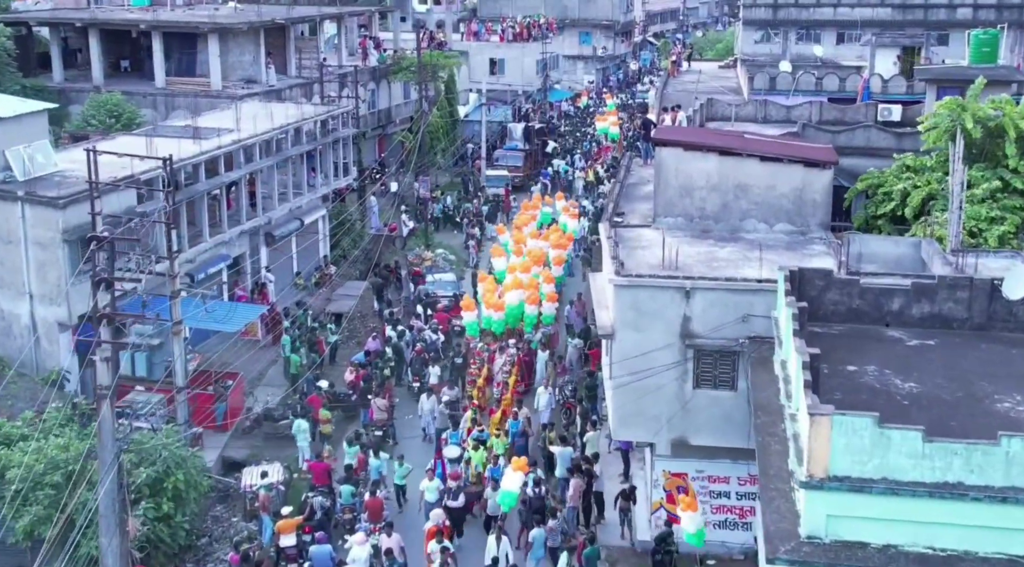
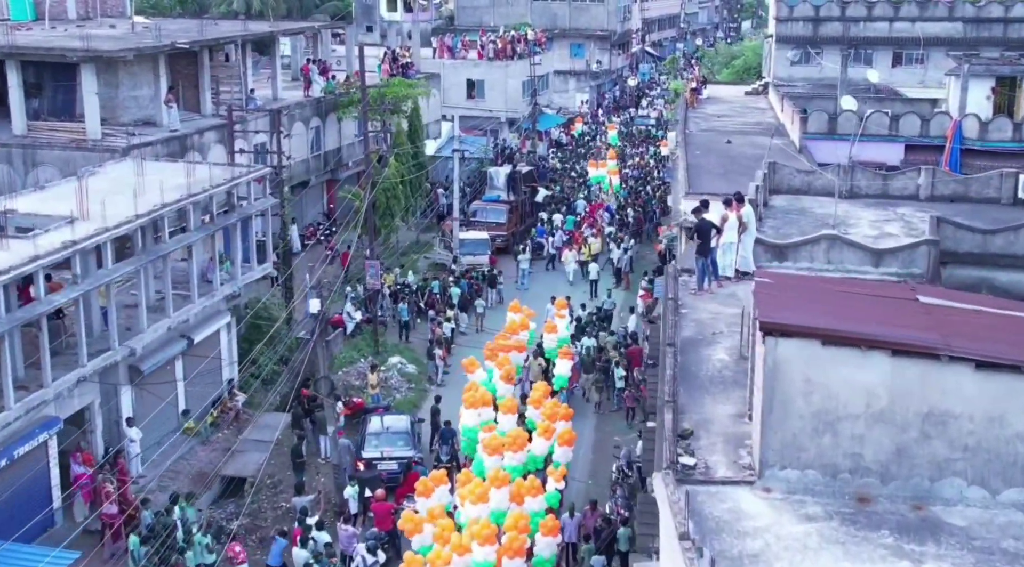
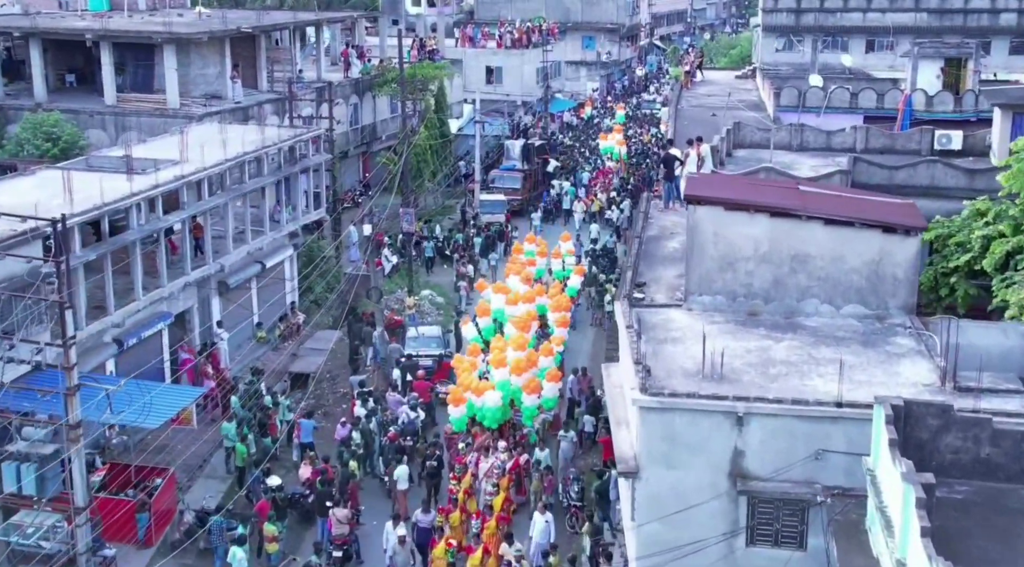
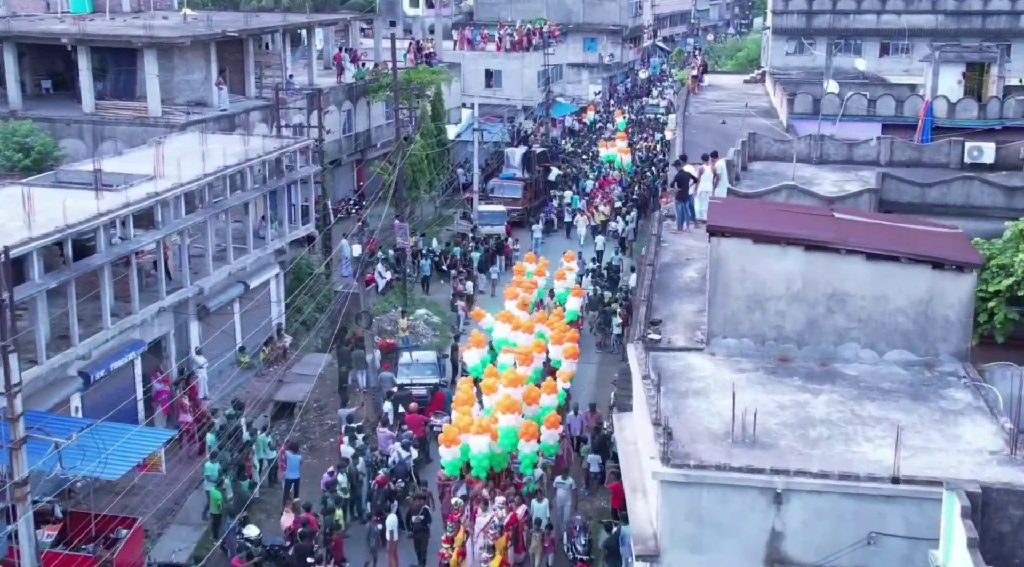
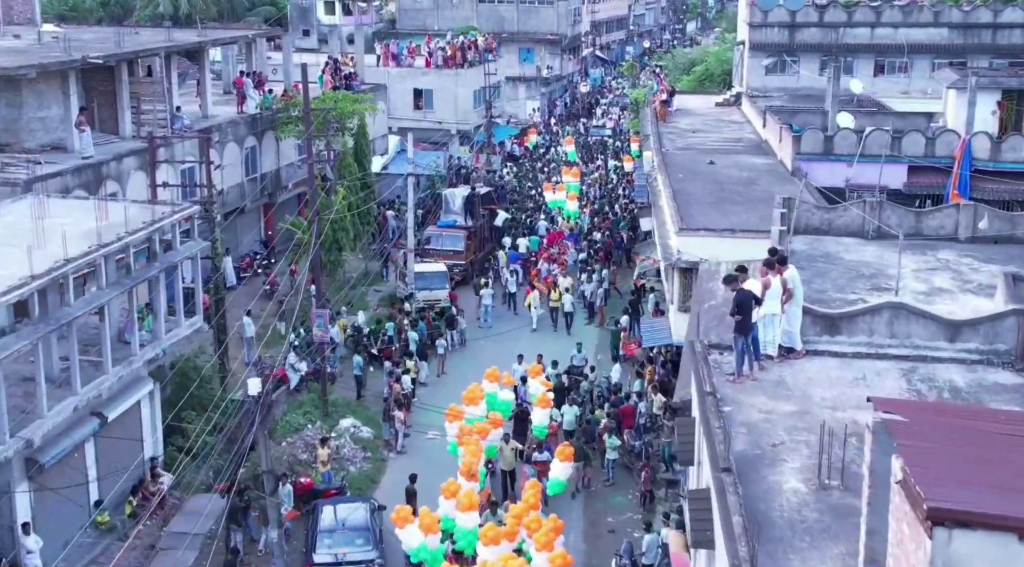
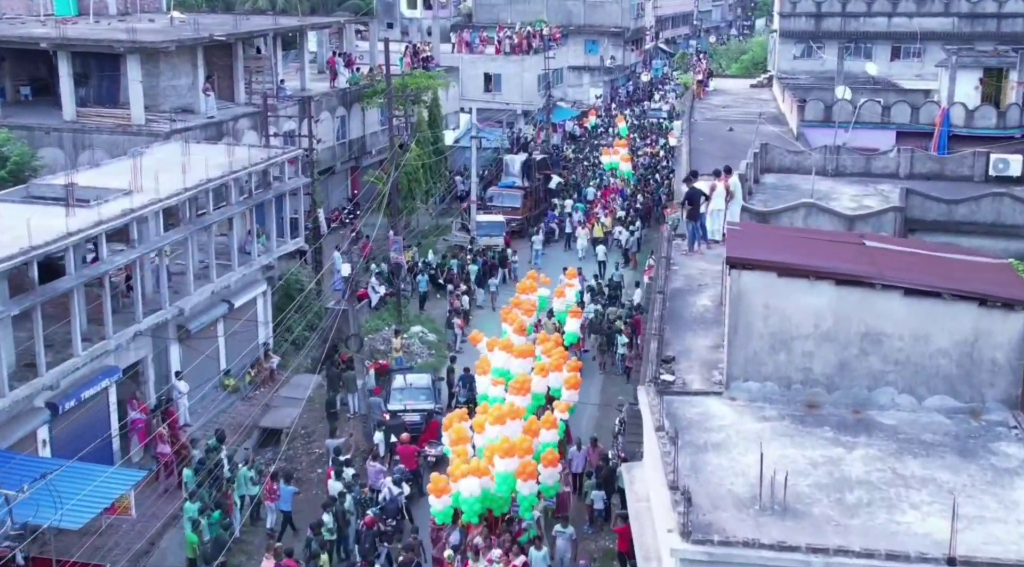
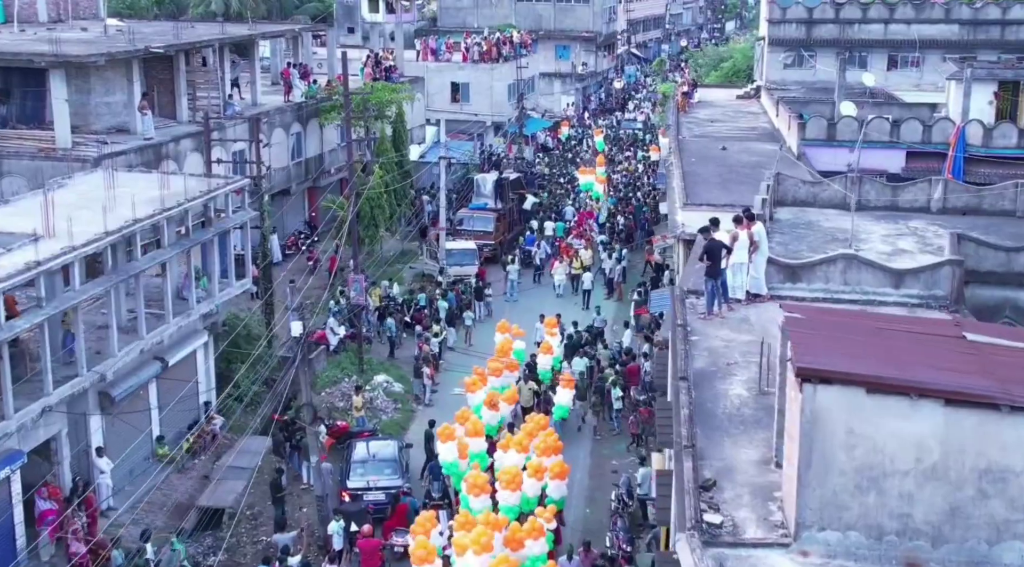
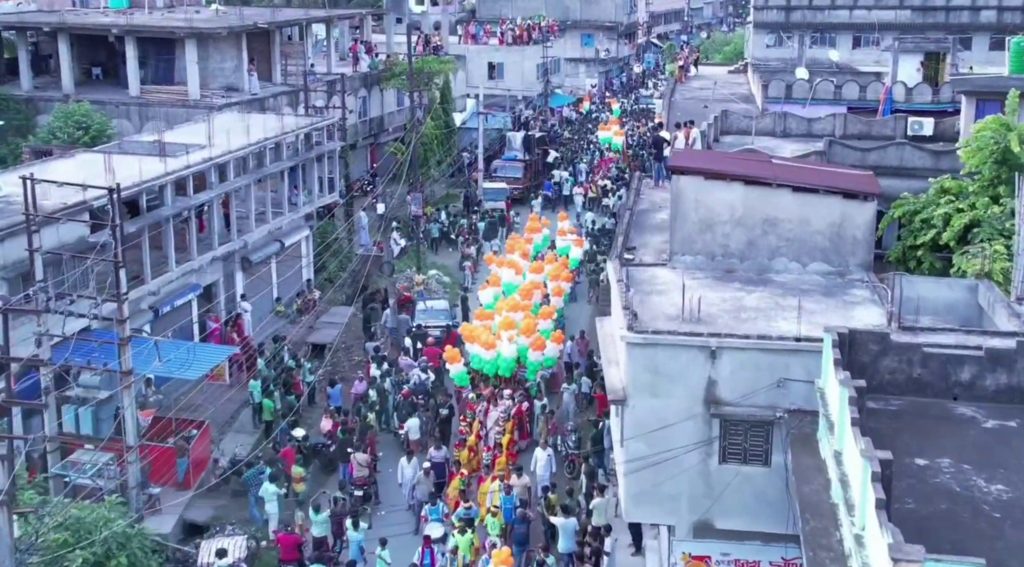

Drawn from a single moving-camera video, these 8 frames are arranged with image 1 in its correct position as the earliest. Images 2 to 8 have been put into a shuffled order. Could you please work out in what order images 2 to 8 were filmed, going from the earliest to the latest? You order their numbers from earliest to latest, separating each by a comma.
8, 3, 4, 6, 2, 7, 5
